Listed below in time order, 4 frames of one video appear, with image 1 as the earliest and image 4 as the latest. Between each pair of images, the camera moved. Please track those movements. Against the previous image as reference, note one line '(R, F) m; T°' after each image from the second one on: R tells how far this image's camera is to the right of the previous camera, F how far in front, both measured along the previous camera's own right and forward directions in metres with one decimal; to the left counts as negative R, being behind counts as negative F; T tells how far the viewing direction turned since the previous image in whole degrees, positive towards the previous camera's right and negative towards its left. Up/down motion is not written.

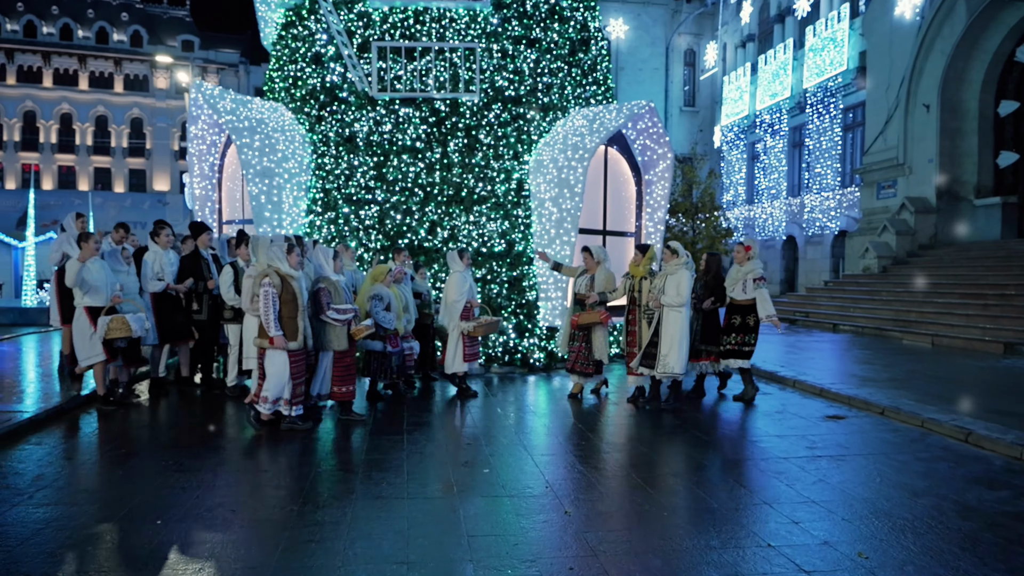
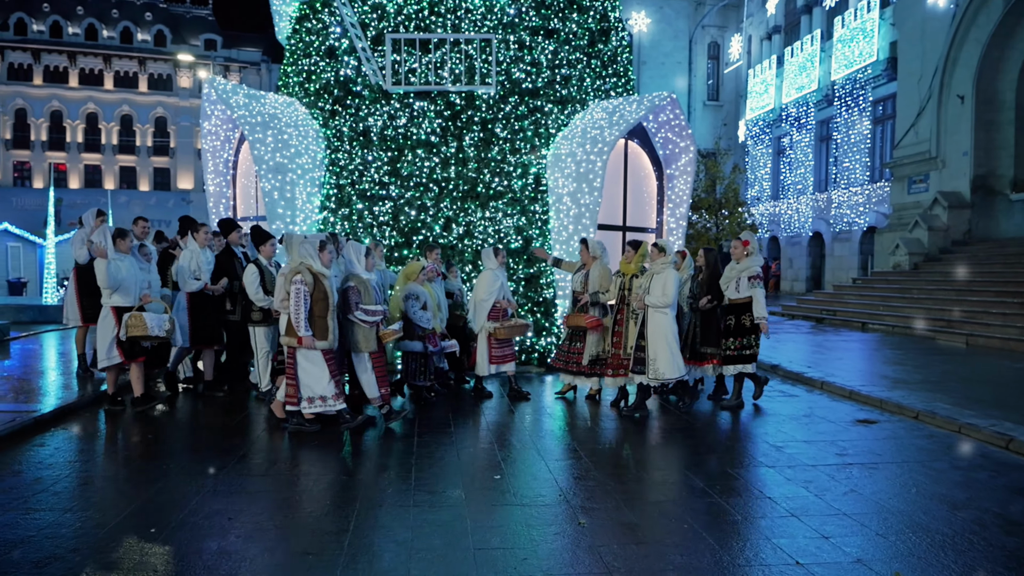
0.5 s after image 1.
(+0.2, +0.7) m; -2°
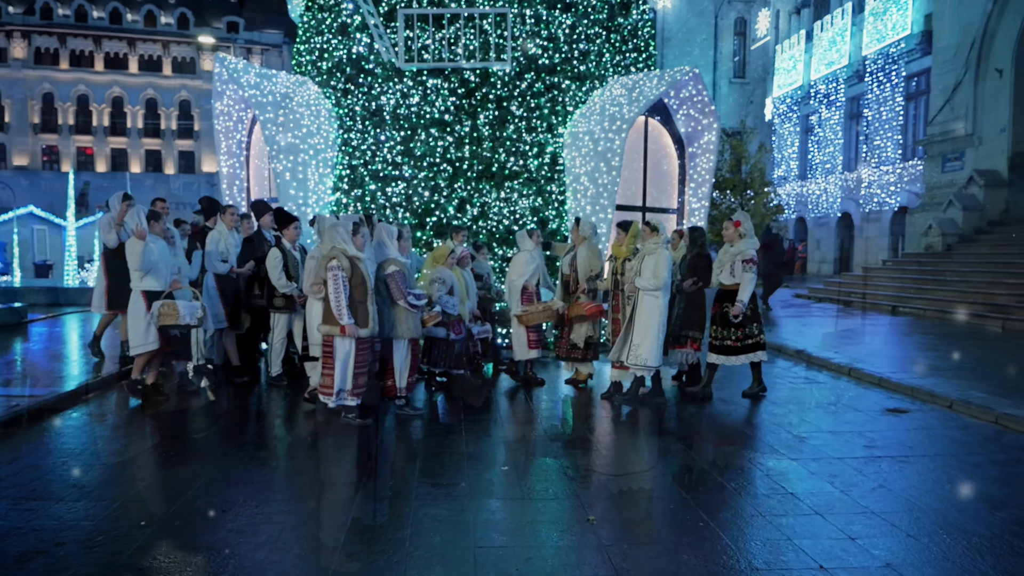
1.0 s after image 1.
(+0.3, +0.7) m; -2°
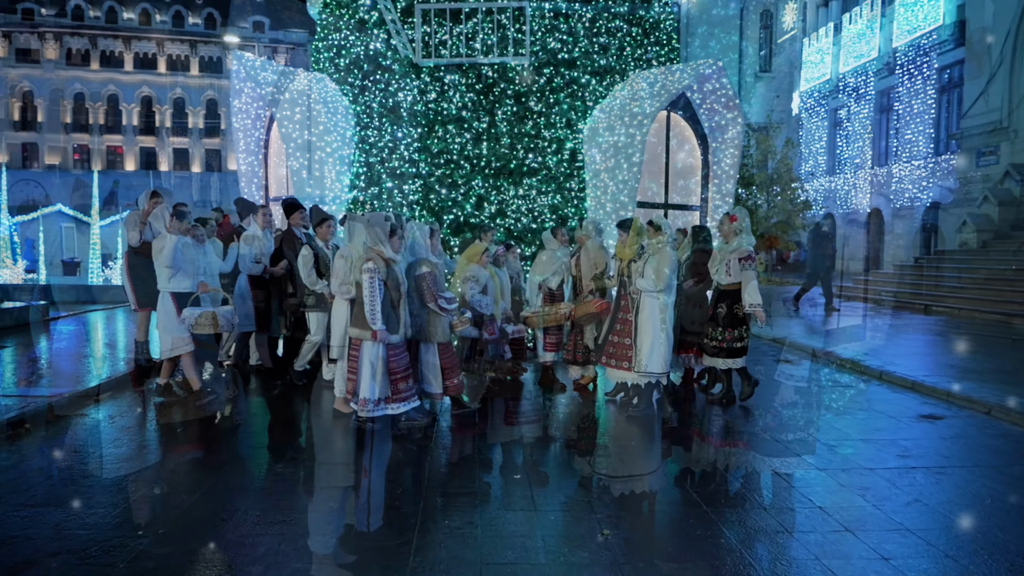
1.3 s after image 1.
(+0.2, +0.5) m; -2°
